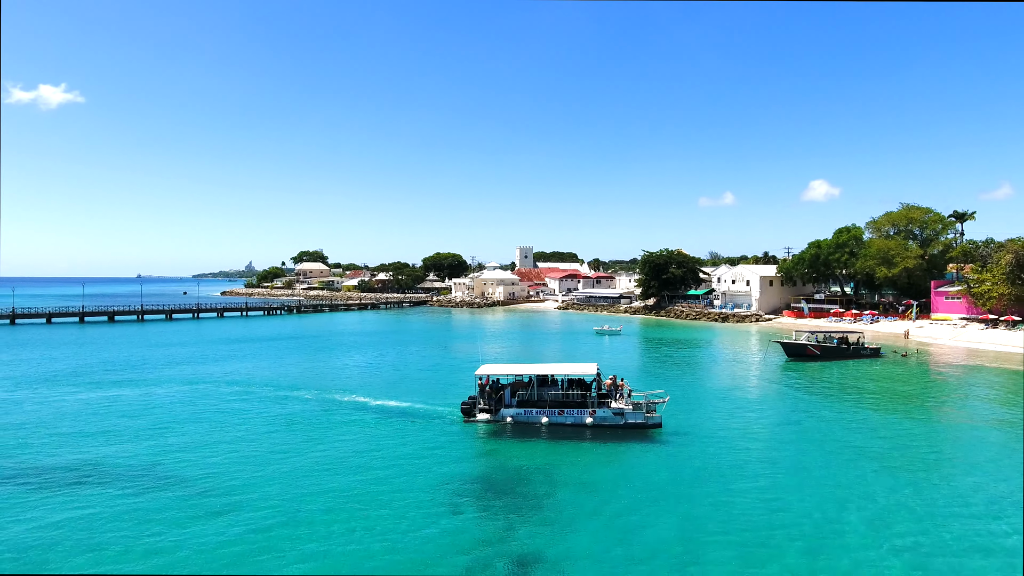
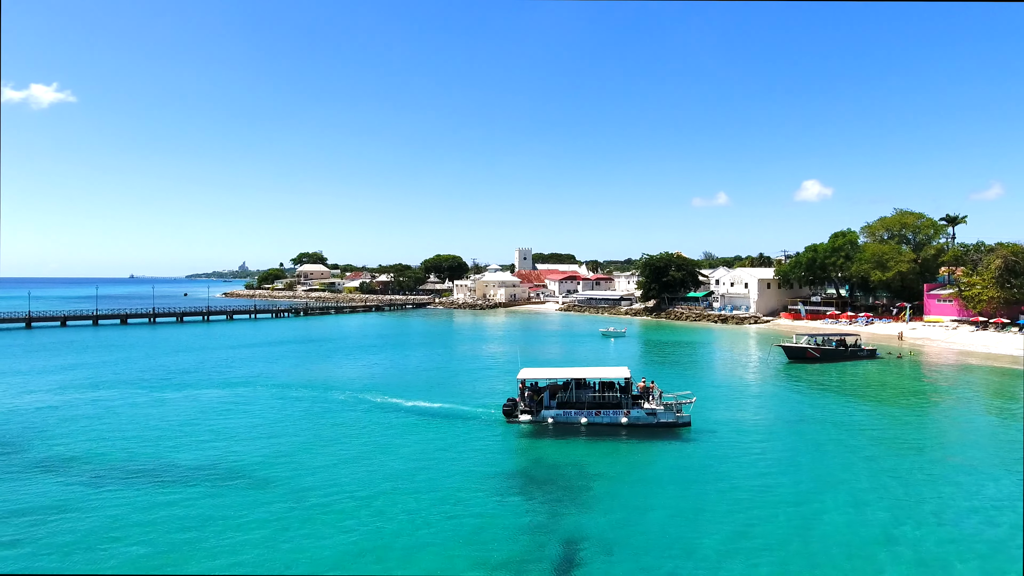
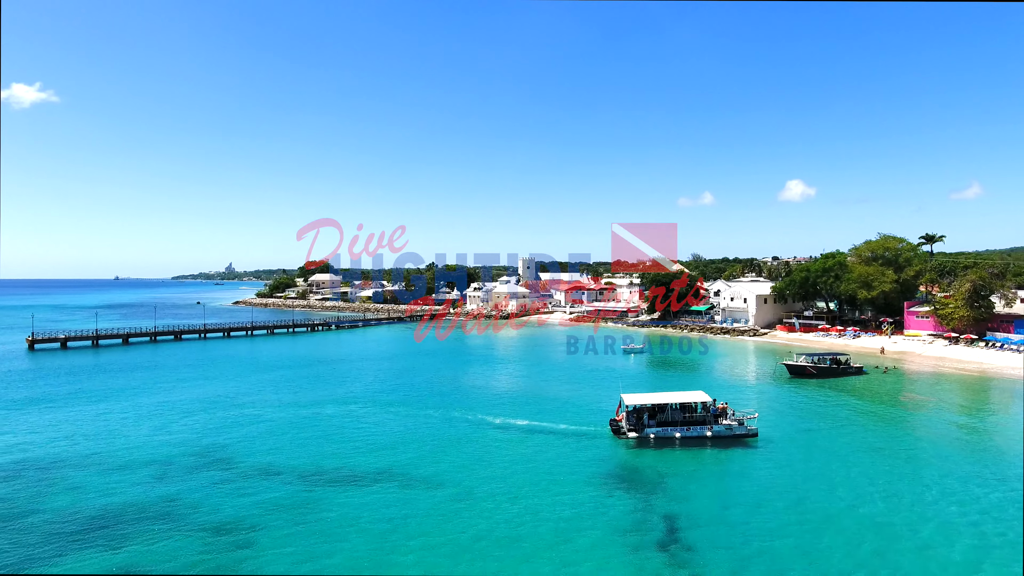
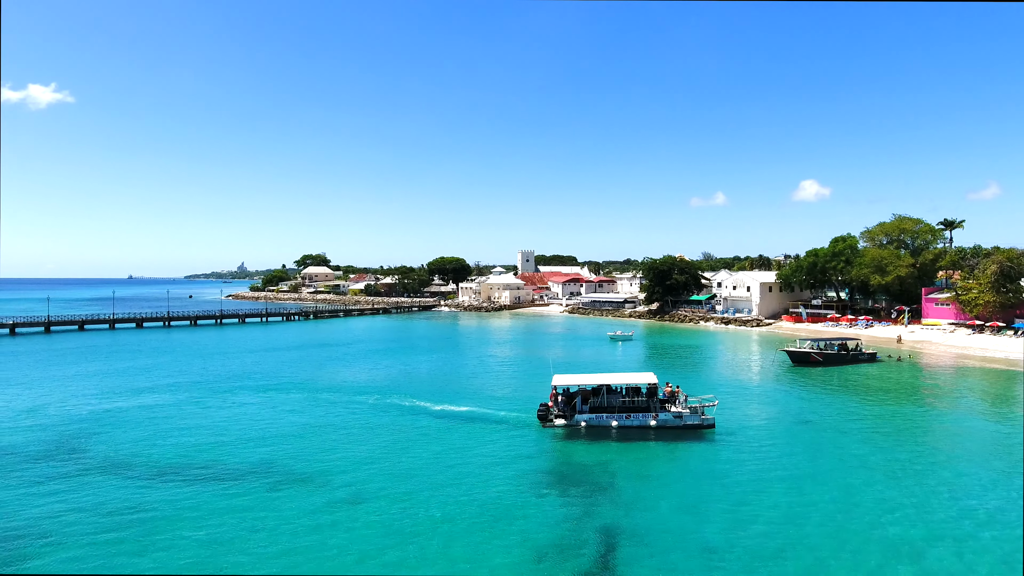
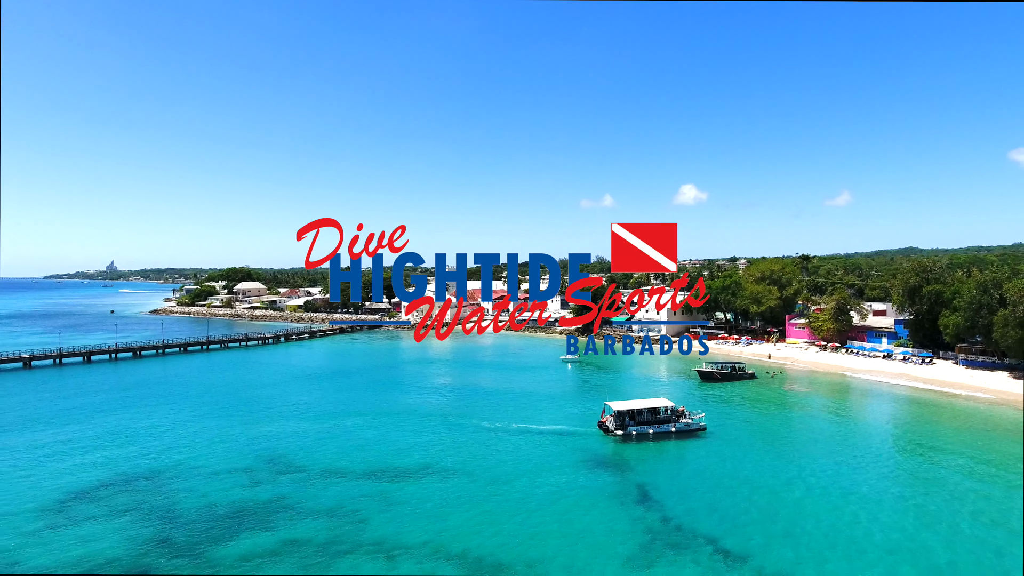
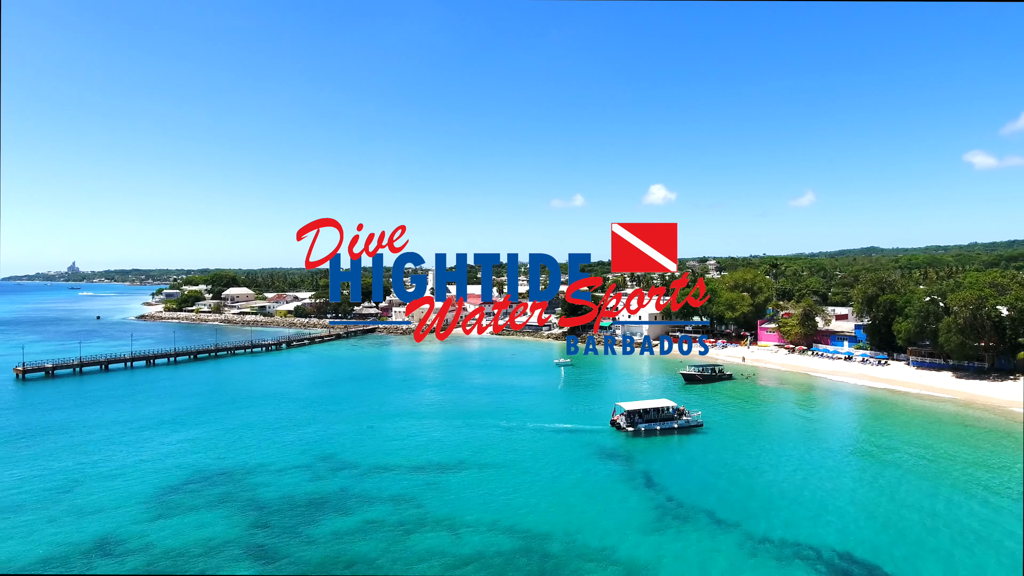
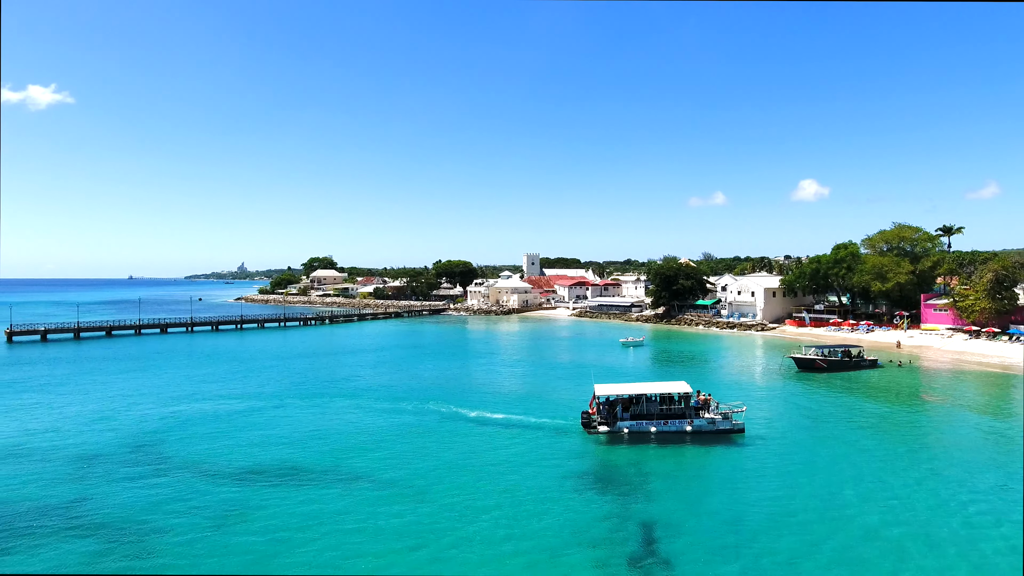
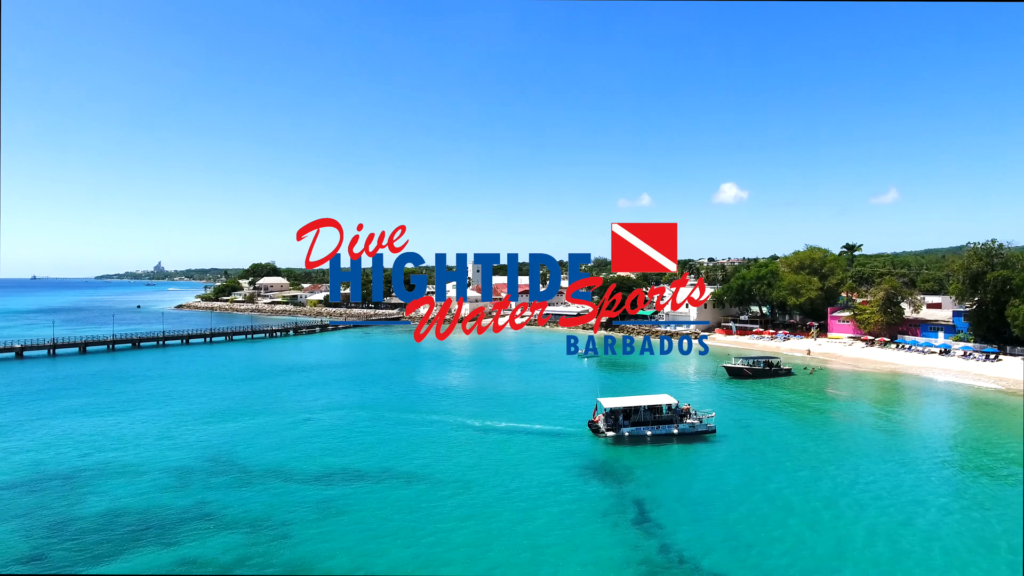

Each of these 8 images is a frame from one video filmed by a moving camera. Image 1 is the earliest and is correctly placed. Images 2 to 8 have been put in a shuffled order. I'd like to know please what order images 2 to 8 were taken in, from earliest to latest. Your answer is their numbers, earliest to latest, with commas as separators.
2, 4, 7, 3, 8, 5, 6
